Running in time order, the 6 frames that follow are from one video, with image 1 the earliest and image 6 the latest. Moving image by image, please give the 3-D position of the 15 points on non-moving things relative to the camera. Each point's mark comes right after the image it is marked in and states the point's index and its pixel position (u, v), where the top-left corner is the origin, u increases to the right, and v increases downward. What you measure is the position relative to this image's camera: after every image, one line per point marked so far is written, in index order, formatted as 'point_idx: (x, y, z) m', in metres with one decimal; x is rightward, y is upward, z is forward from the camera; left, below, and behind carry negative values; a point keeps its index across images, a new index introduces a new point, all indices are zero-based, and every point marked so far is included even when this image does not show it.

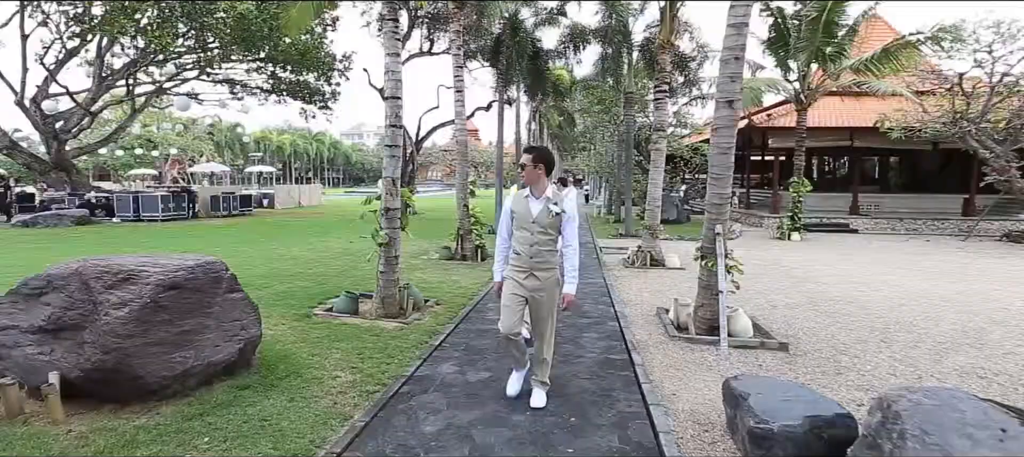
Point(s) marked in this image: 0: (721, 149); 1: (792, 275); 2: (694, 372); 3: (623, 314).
0: (+2.3, +0.9, +6.1) m
1: (+5.3, -0.9, +10.5) m
2: (+1.7, -1.4, +5.3) m
3: (+1.5, -1.2, +7.6) m
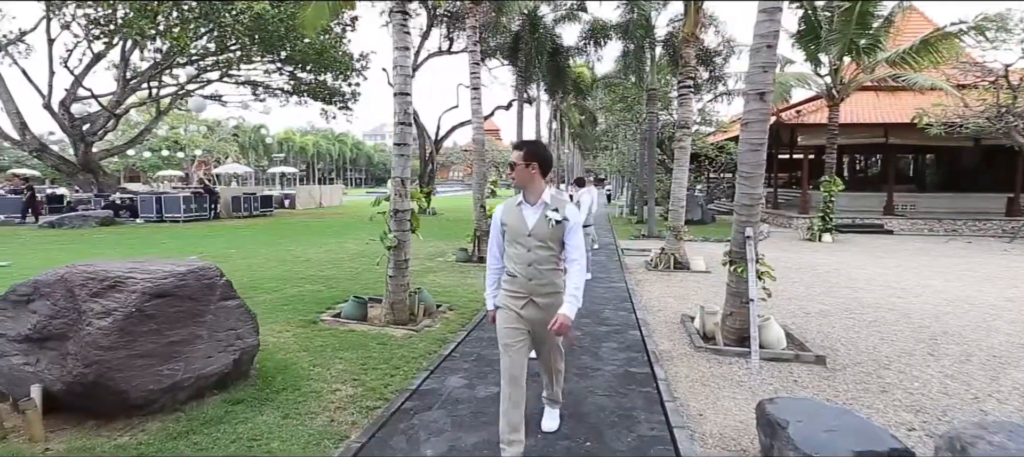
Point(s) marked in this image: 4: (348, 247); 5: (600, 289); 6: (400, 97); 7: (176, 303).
0: (+2.4, +0.8, +5.6) m
1: (+5.6, -0.9, +9.9) m
2: (+1.8, -1.4, +4.8) m
3: (+1.7, -1.2, +7.1) m
4: (-4.5, -0.5, +15.1) m
5: (+1.5, -1.1, +9.5) m
6: (-1.4, +1.7, +7.1) m
7: (-2.7, -0.6, +4.5) m
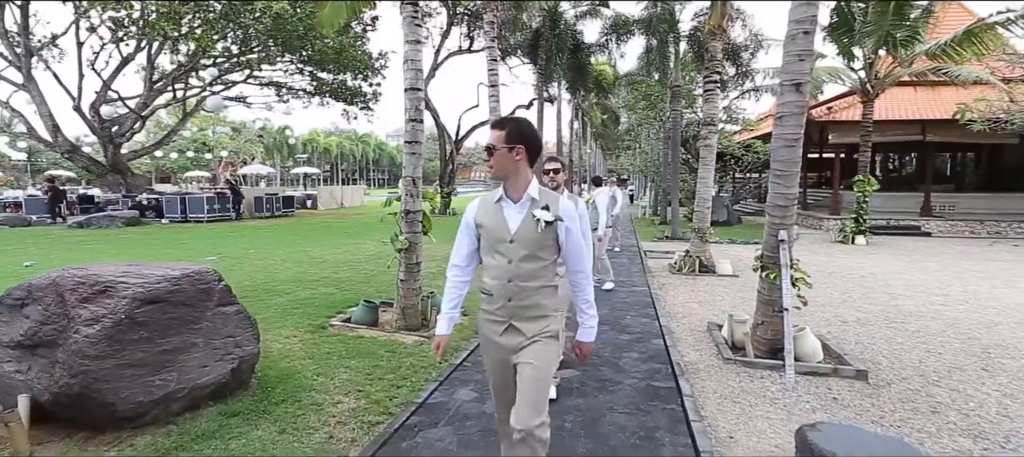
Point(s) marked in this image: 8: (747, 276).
0: (+2.6, +0.8, +5.1) m
1: (+5.9, -1.0, +9.4) m
2: (+1.9, -1.4, +4.4) m
3: (+1.9, -1.2, +6.7) m
4: (-4.0, -0.5, +15.0) m
5: (+1.8, -1.1, +9.1) m
6: (-1.2, +1.7, +6.8) m
7: (-2.7, -0.6, +4.3) m
8: (+4.9, -1.0, +11.5) m
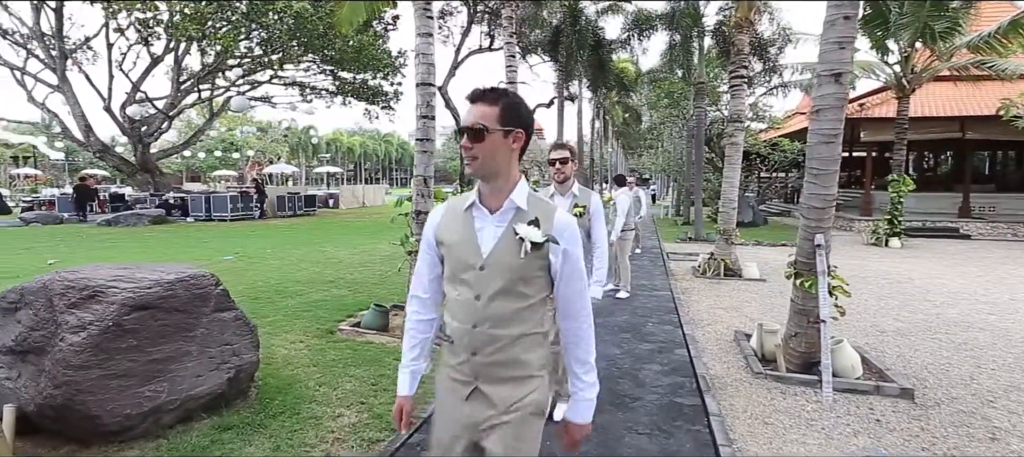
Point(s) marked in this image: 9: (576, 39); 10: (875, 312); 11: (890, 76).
0: (+2.7, +0.8, +4.7) m
1: (+6.2, -1.0, +8.8) m
2: (+2.0, -1.4, +4.0) m
3: (+2.1, -1.3, +6.3) m
4: (-3.5, -0.5, +14.8) m
5: (+2.1, -1.1, +8.7) m
6: (-1.1, +1.6, +6.5) m
7: (-2.6, -0.6, +4.1) m
8: (+5.2, -1.0, +11.0) m
9: (+2.2, +6.6, +19.6) m
10: (+4.9, -1.1, +7.5) m
11: (+10.4, +4.2, +15.2) m
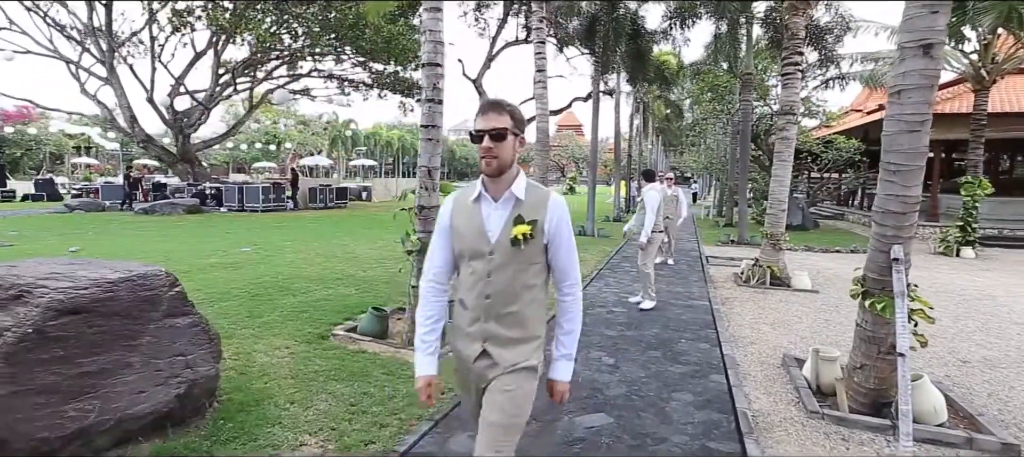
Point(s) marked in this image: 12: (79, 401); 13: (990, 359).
0: (+2.7, +0.7, +3.8) m
1: (+6.4, -1.1, +7.6) m
2: (+1.9, -1.5, +3.1) m
3: (+2.2, -1.3, +5.4) m
4: (-2.8, -0.4, +14.2) m
5: (+2.3, -1.1, +7.8) m
6: (-0.9, +1.7, +5.8) m
7: (-2.6, -0.6, +3.5) m
8: (+5.6, -1.1, +9.9) m
9: (+3.4, +6.7, +18.6) m
10: (+5.1, -1.2, +6.4) m
11: (+11.2, +4.0, +13.7) m
12: (-2.6, -1.1, +3.4) m
13: (+4.8, -1.3, +5.5) m
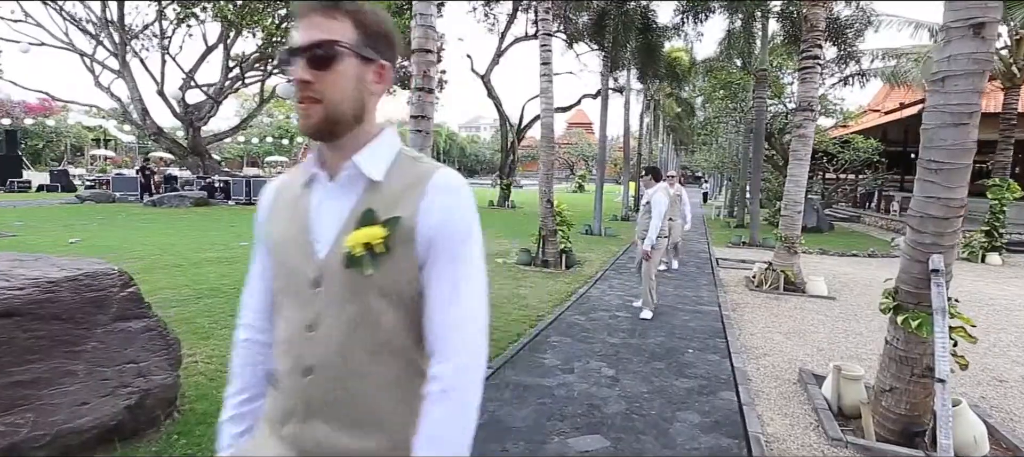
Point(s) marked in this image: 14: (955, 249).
0: (+2.6, +0.7, +3.3) m
1: (+6.4, -1.2, +7.1) m
2: (+1.8, -1.5, +2.7) m
3: (+2.1, -1.3, +5.0) m
4: (-2.7, -0.3, +13.9) m
5: (+2.3, -1.1, +7.4) m
6: (-0.9, +1.7, +5.4) m
7: (-2.7, -0.5, +3.1) m
8: (+5.6, -1.2, +9.4) m
9: (+3.7, +6.7, +18.1) m
10: (+5.0, -1.3, +5.9) m
11: (+11.3, +3.9, +13.1) m
12: (-2.8, -1.0, +3.0) m
13: (+4.7, -1.4, +5.0) m
14: (+2.7, -0.1, +3.4) m
